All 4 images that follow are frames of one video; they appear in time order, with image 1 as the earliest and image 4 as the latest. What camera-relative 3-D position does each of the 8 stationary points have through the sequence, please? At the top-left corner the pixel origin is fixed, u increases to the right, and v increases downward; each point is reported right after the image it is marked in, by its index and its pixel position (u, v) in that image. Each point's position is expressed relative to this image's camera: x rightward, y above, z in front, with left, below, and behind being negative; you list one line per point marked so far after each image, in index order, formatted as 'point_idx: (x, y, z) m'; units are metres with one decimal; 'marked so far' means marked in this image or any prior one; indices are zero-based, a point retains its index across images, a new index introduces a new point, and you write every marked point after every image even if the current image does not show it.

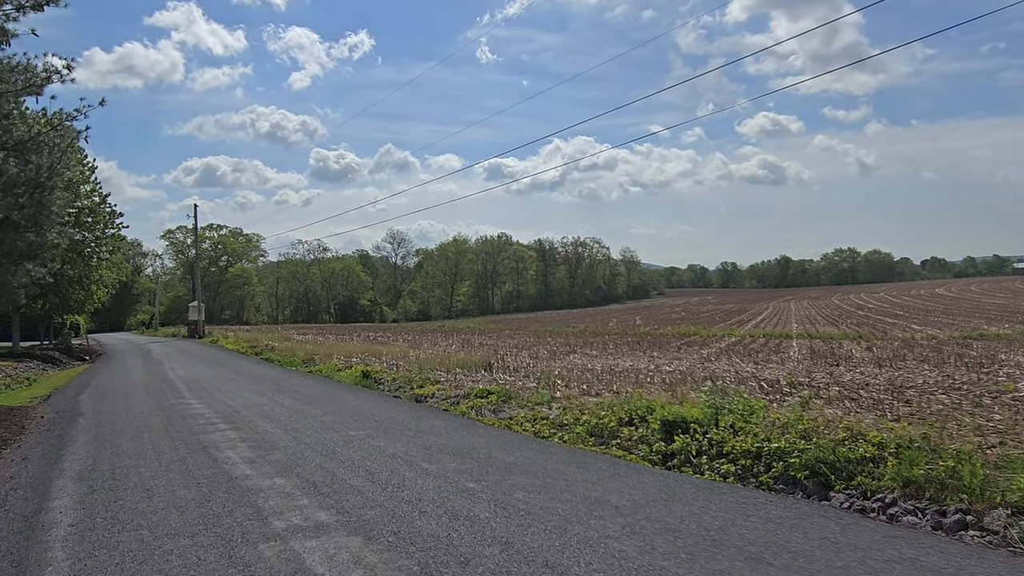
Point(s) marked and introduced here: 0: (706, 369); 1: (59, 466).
0: (+5.3, -2.2, +19.9) m
1: (-4.2, -1.6, +6.8) m
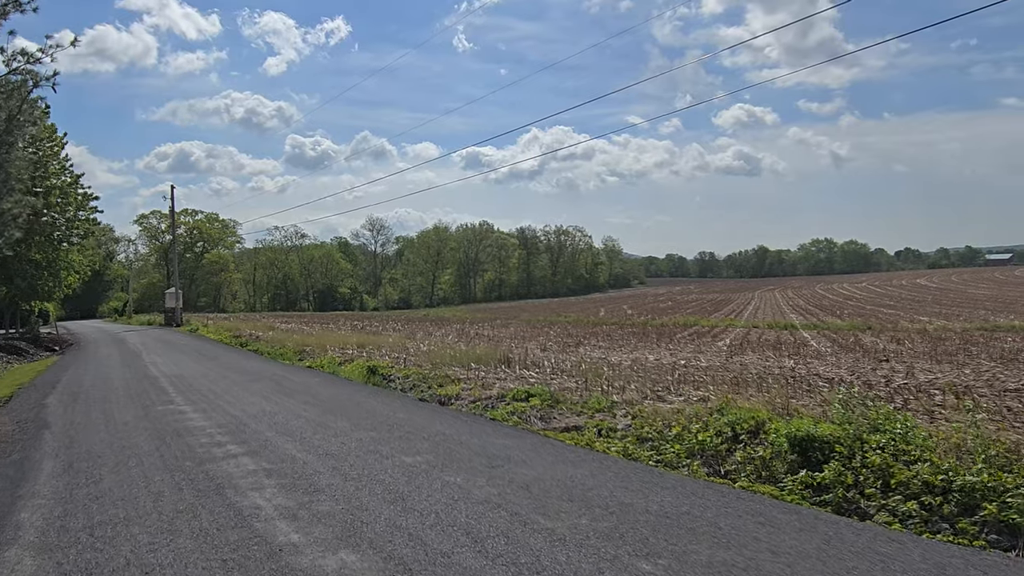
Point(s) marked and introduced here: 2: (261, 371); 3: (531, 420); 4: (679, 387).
0: (+5.8, -1.9, +18.2) m
1: (-3.2, -1.5, +4.8) m
2: (-5.3, -1.8, +15.5) m
3: (+0.3, -1.9, +10.4) m
4: (+2.9, -1.7, +12.8) m
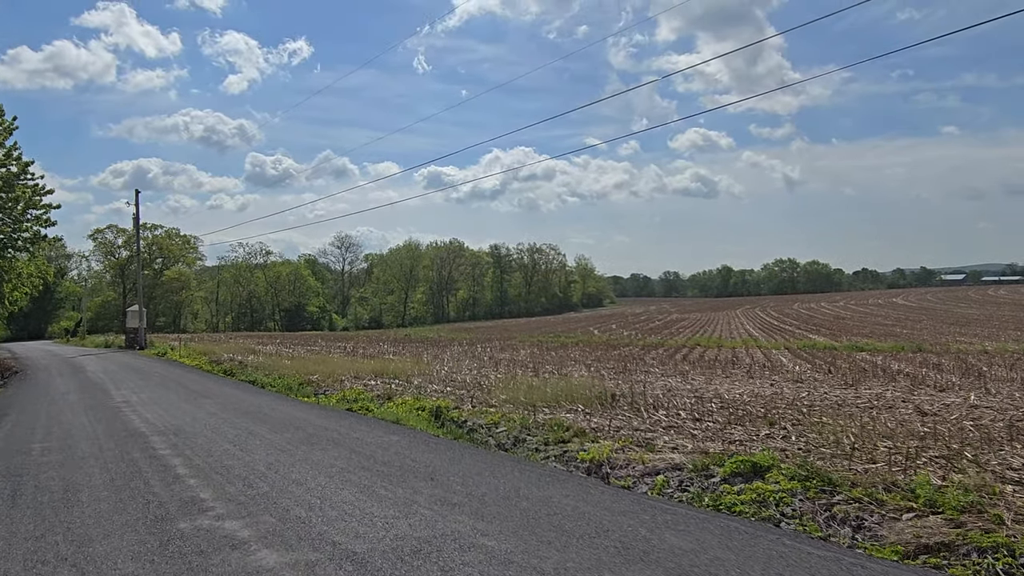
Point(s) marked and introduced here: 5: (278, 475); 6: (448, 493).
0: (+7.8, -2.2, +13.9) m
1: (-0.5, -1.4, +0.1) m
2: (-3.1, -1.9, +10.7) m
3: (+2.7, -1.9, +5.9) m
4: (+5.2, -1.8, +8.4) m
5: (-2.1, -1.7, +6.7) m
6: (-0.6, -1.7, +6.1) m
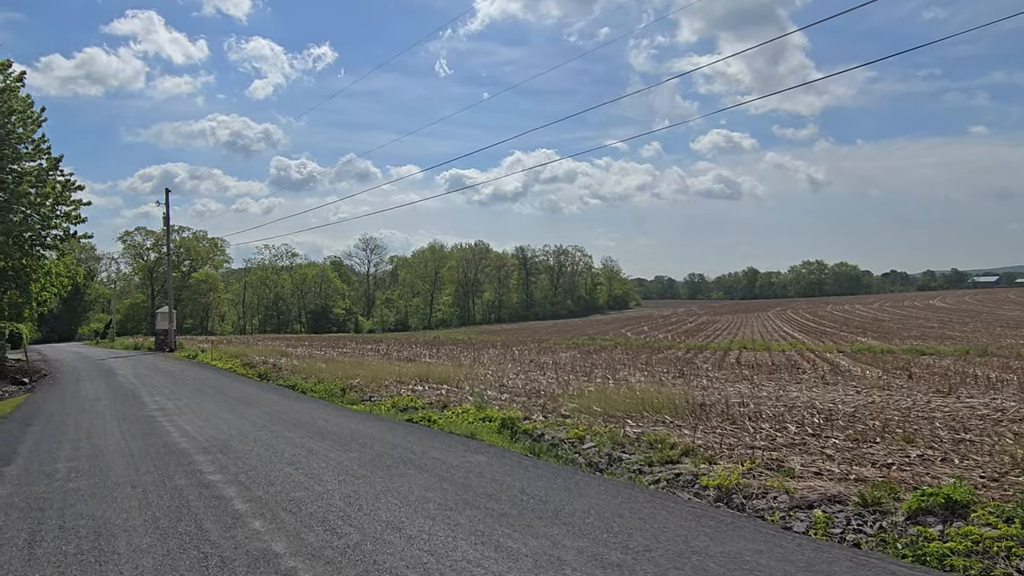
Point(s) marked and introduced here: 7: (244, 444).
0: (+9.1, -2.1, +12.1) m
1: (+0.3, -1.3, -1.4) m
2: (-1.9, -1.9, +9.2) m
3: (+3.7, -1.8, +4.3) m
4: (+6.3, -1.7, +6.7) m
5: (-1.0, -1.6, +5.2) m
6: (+0.5, -1.6, +4.6) m
7: (-3.2, -1.8, +8.8) m
